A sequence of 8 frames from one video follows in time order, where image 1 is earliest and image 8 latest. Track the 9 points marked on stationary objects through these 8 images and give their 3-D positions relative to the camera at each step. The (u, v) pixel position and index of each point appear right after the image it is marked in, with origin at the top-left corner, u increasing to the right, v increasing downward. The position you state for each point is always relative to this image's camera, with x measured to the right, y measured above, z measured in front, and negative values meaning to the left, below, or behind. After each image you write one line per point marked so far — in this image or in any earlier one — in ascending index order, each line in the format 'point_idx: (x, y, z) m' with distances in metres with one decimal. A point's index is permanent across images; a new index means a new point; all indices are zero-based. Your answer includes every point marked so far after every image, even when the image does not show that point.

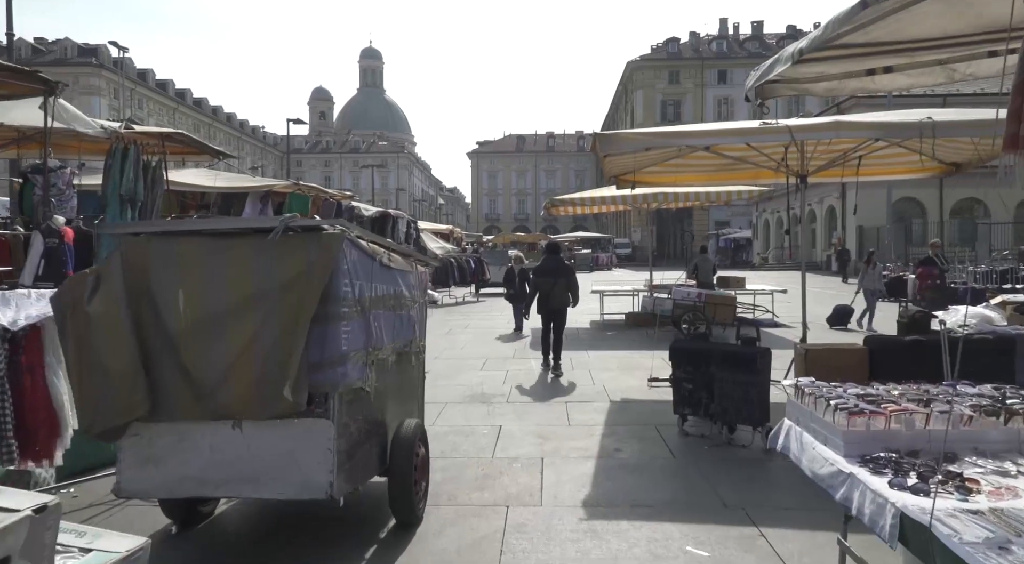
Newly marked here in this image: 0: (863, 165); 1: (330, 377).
0: (+4.6, +1.5, +9.0) m
1: (-0.9, -0.5, +3.3) m
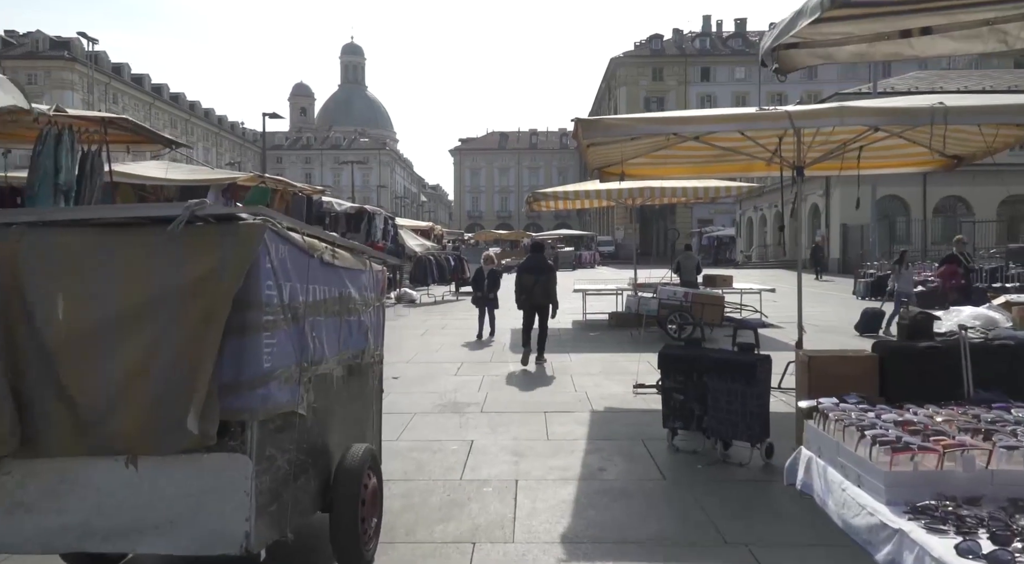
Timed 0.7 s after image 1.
0: (+4.3, +1.5, +8.5) m
1: (-1.0, -0.5, +2.7) m
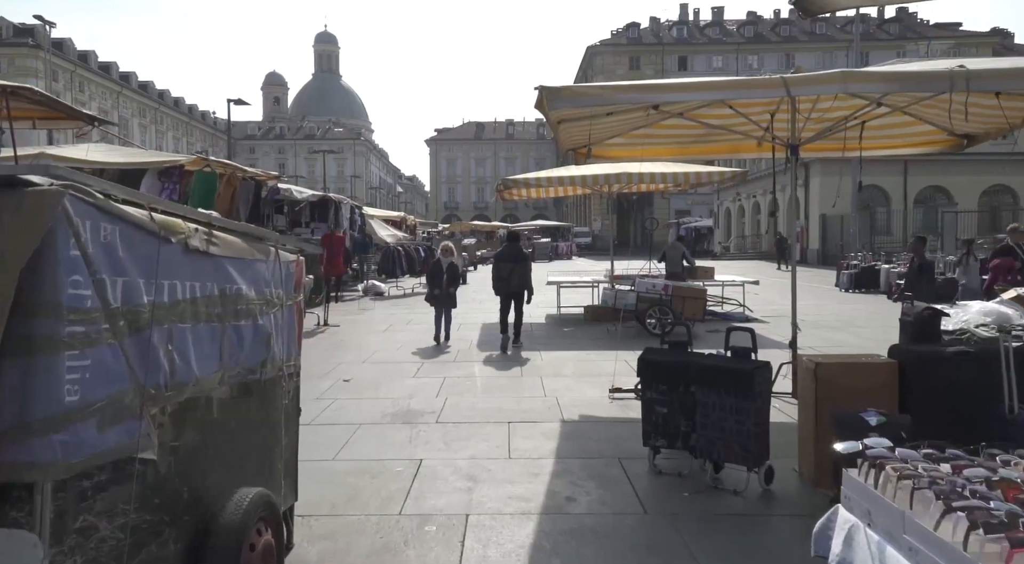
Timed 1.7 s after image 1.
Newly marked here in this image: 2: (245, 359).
0: (+3.9, +1.6, +7.7) m
1: (-1.2, -0.5, +1.8) m
2: (-1.1, -0.3, +2.9) m
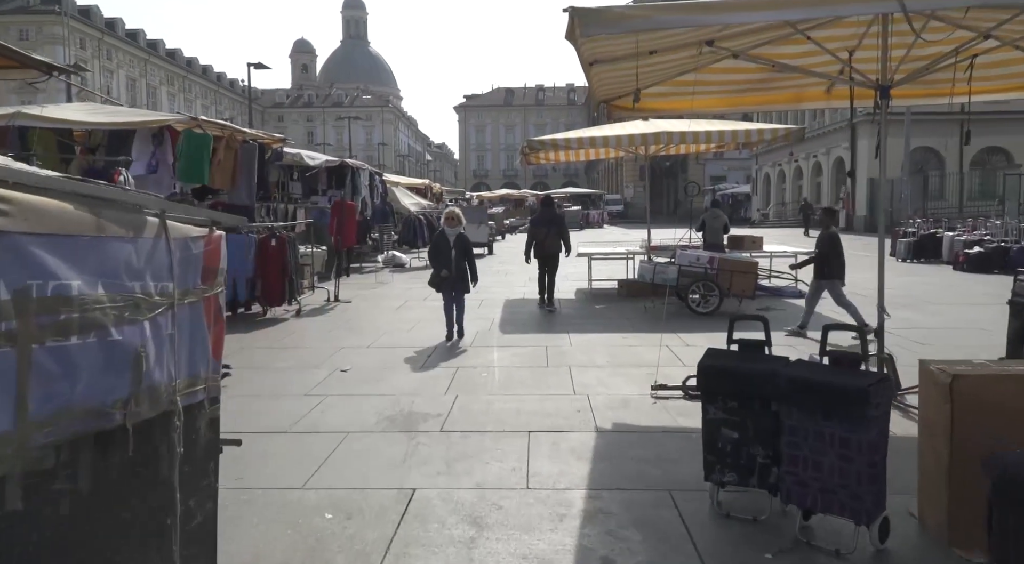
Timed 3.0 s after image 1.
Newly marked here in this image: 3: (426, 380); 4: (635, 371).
0: (+4.1, +1.9, +6.3) m
1: (-1.3, -0.5, +0.7) m
2: (-1.1, -0.3, +1.8) m
3: (-0.8, -0.9, +6.4) m
4: (+1.2, -0.9, +6.7) m
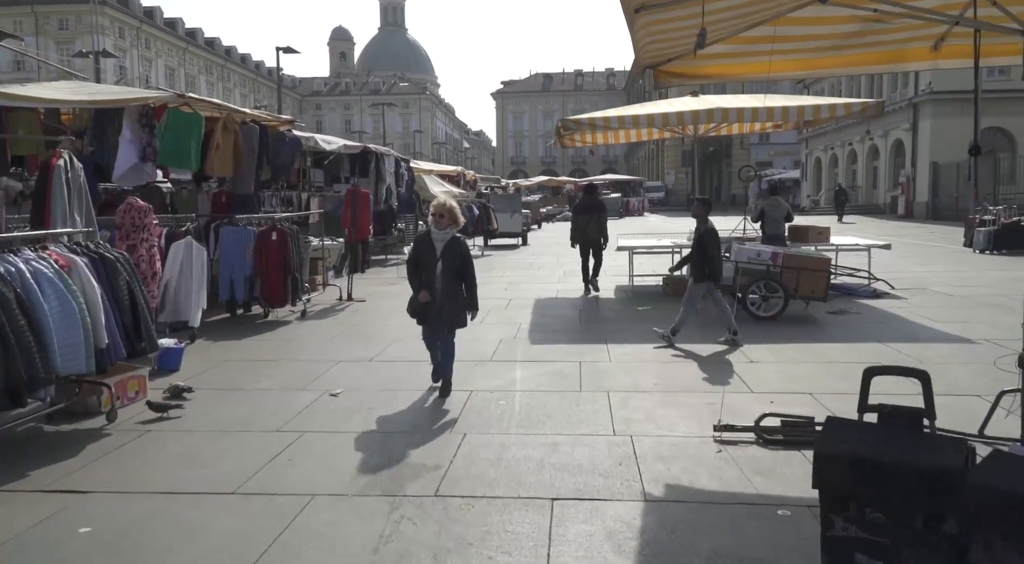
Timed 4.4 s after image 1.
0: (+4.3, +1.8, +4.8) m
1: (-1.4, -0.6, -0.5) m
2: (-1.2, -0.4, +0.6) m
3: (-0.6, -1.0, +5.2) m
4: (+1.4, -0.9, +5.3) m
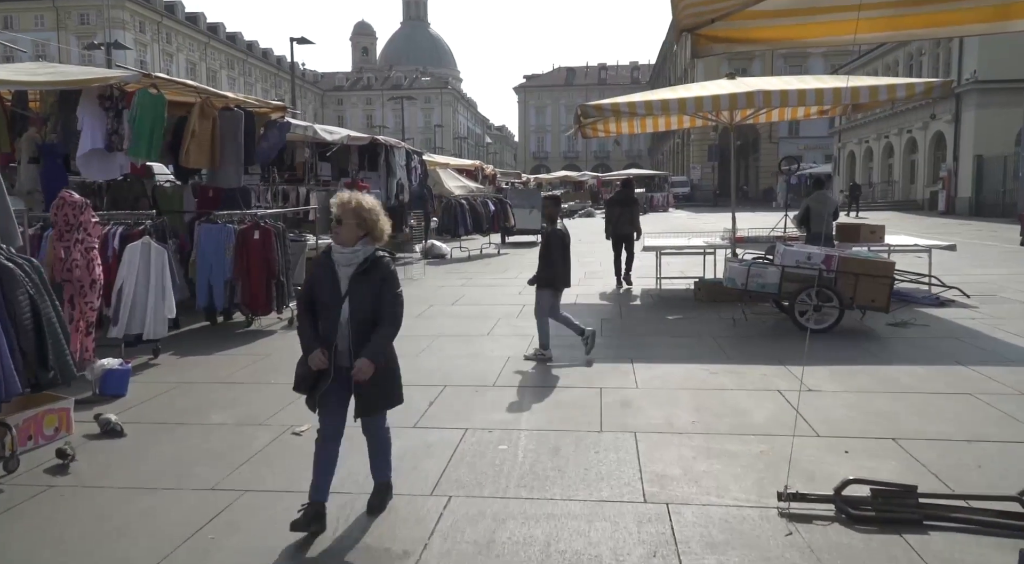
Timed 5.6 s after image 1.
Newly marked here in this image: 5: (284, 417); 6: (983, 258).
0: (+4.3, +1.7, +3.5) m
1: (-1.6, -0.8, -1.5) m
2: (-1.3, -0.6, -0.4) m
3: (-0.6, -1.1, +4.1) m
4: (+1.4, -1.0, +4.2) m
5: (-1.6, -1.0, +5.0) m
6: (+9.3, +0.5, +13.7) m
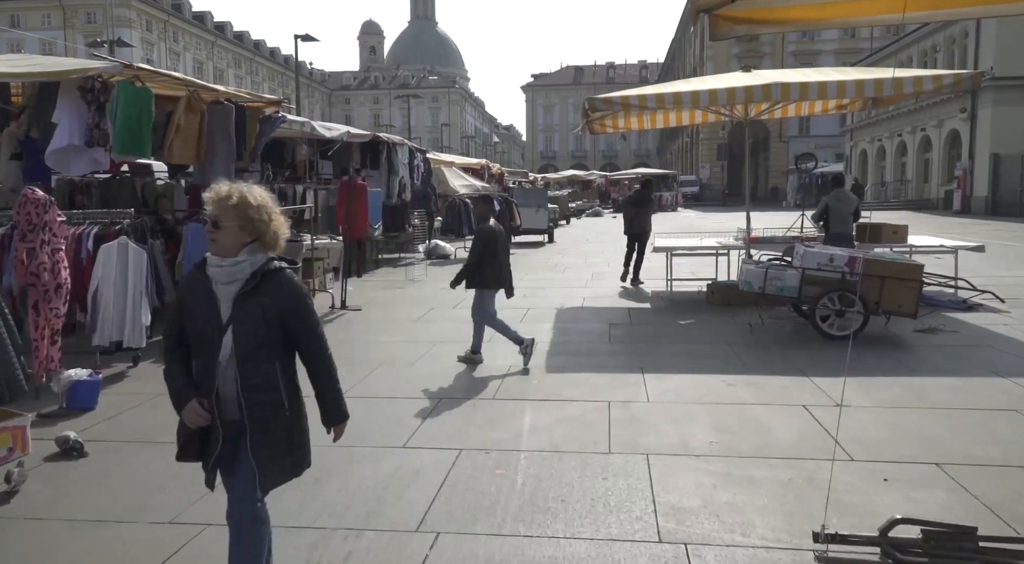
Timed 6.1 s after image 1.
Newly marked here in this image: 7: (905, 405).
0: (+4.3, +1.7, +3.0) m
1: (-1.7, -0.8, -1.9) m
2: (-1.4, -0.6, -0.9) m
3: (-0.6, -1.1, +3.7) m
4: (+1.4, -1.0, +3.8) m
5: (-1.6, -1.0, +4.5) m
6: (+9.4, +0.4, +13.2) m
7: (+2.8, -0.9, +4.9) m
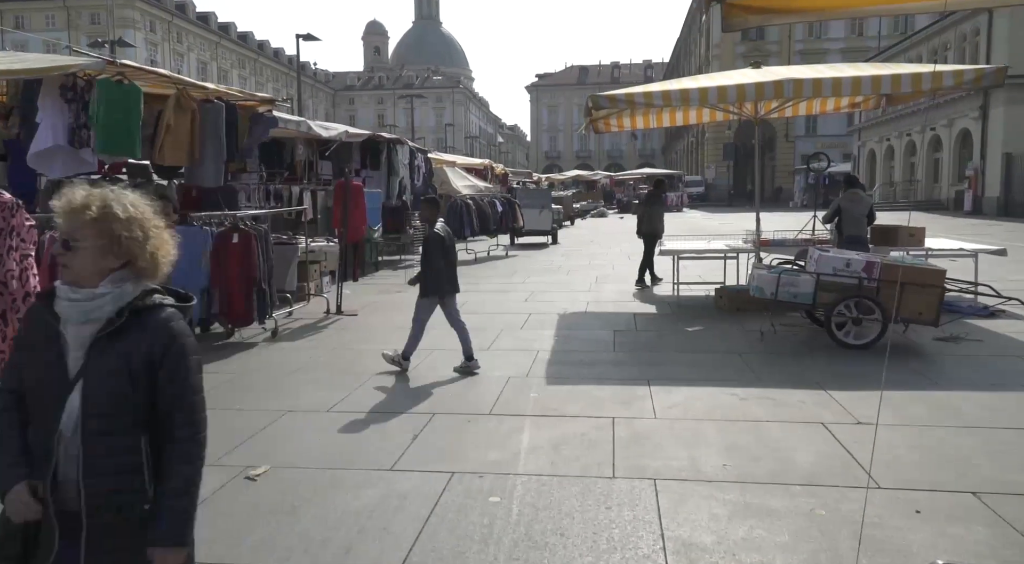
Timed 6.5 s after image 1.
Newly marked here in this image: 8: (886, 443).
0: (+4.3, +1.6, +2.7) m
1: (-1.7, -0.8, -2.3) m
2: (-1.4, -0.6, -1.2) m
3: (-0.7, -1.1, +3.3) m
4: (+1.4, -1.1, +3.4) m
5: (-1.7, -1.1, +4.2) m
6: (+9.5, +0.4, +12.8) m
7: (+2.8, -0.9, +4.6) m
8: (+2.3, -1.0, +4.2) m
